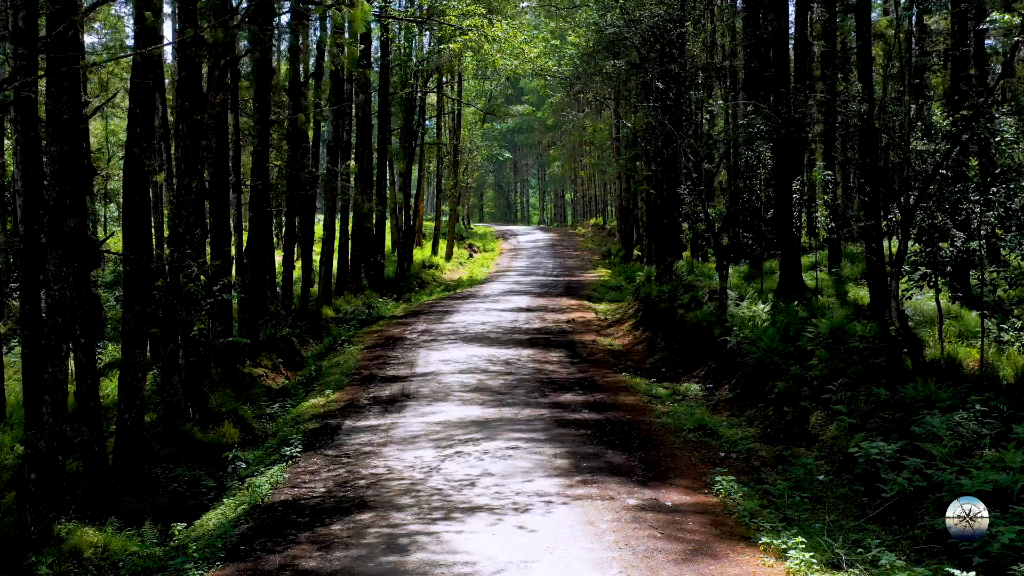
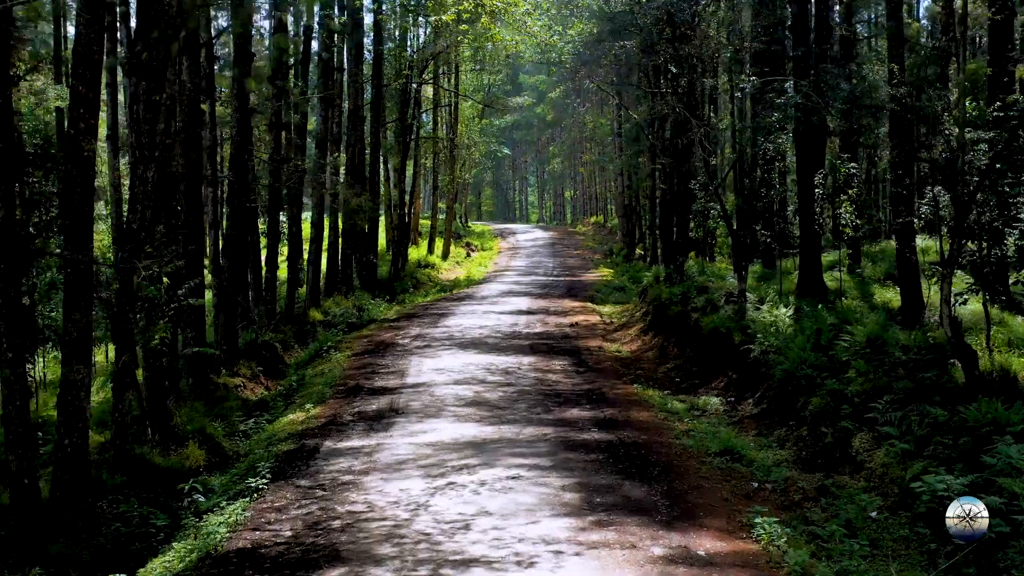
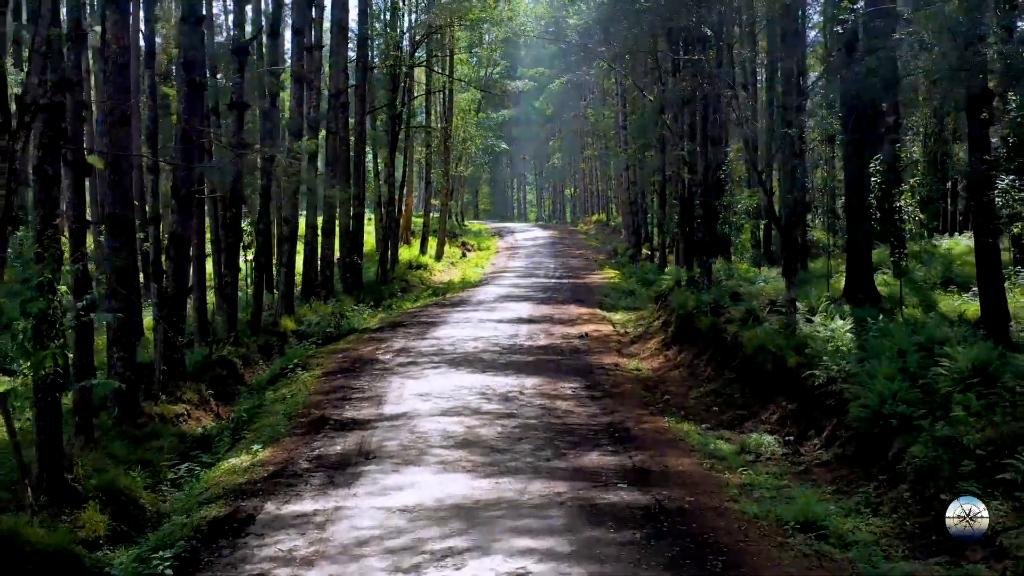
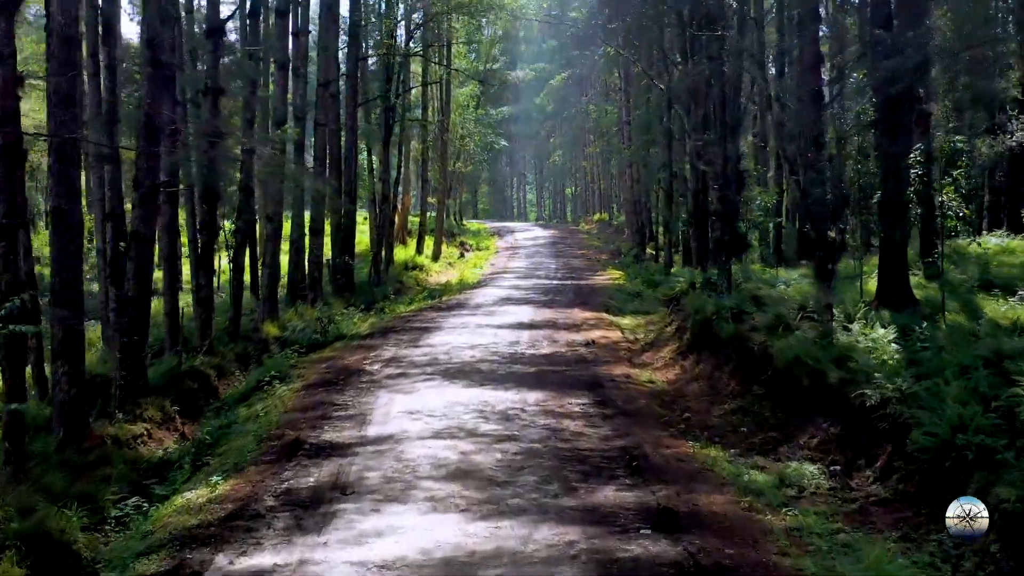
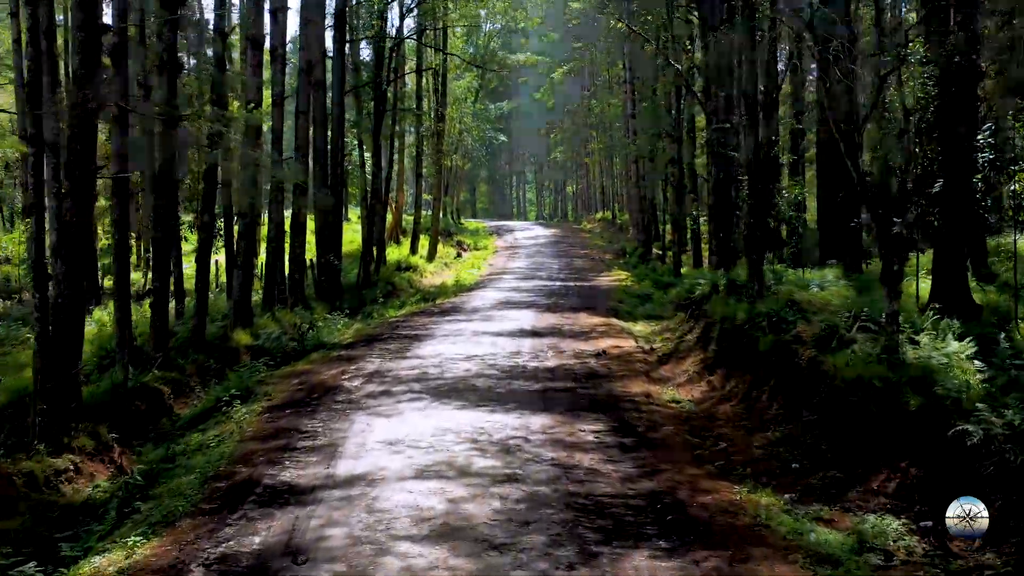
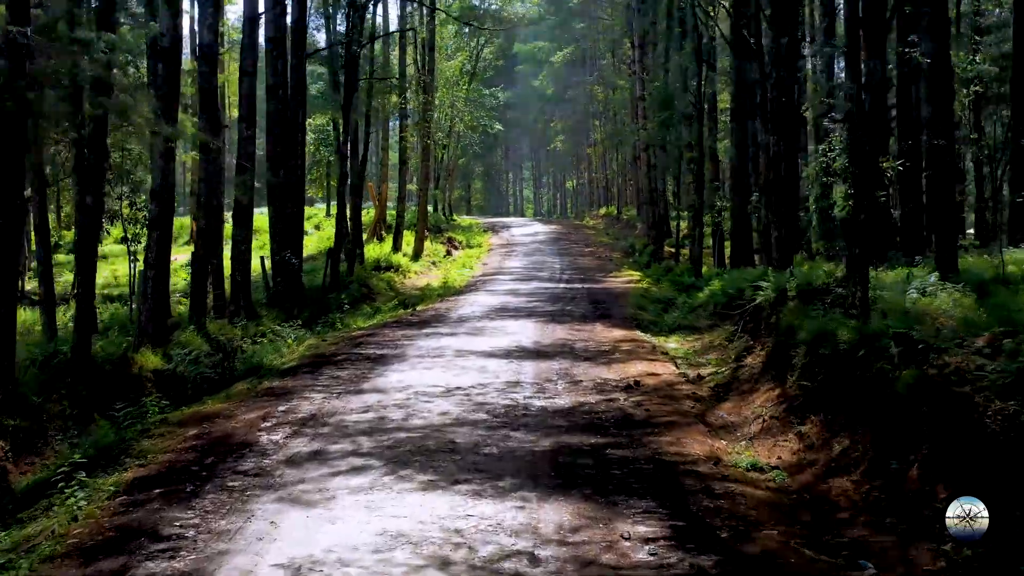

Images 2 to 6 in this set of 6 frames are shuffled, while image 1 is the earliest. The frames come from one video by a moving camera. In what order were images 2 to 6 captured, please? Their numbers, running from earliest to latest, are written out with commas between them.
2, 3, 4, 5, 6
